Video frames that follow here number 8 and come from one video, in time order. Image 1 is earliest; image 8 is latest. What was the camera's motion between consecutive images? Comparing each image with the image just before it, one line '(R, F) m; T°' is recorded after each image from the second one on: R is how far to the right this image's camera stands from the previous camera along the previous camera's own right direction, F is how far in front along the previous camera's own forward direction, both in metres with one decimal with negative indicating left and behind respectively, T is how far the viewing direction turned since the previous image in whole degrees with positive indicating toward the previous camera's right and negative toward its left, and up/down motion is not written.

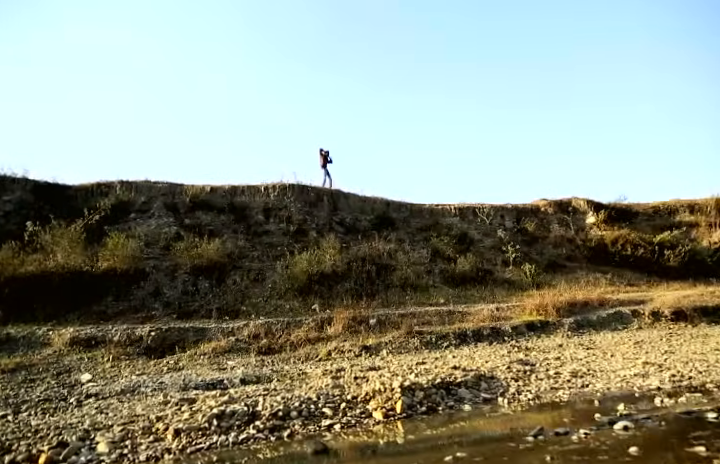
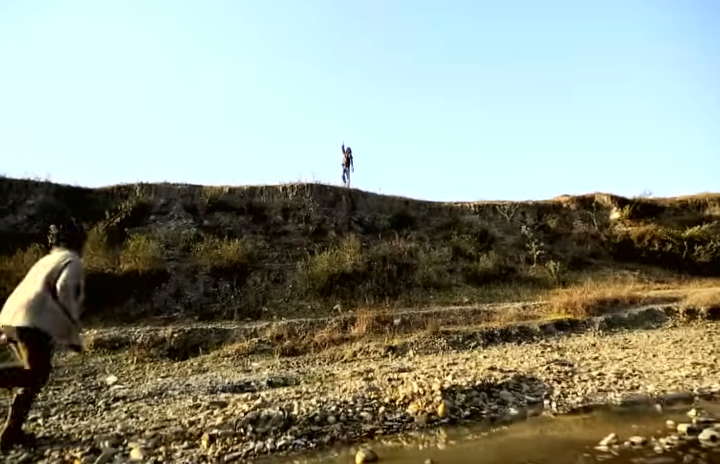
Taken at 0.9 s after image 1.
(-0.2, +0.2) m; -2°
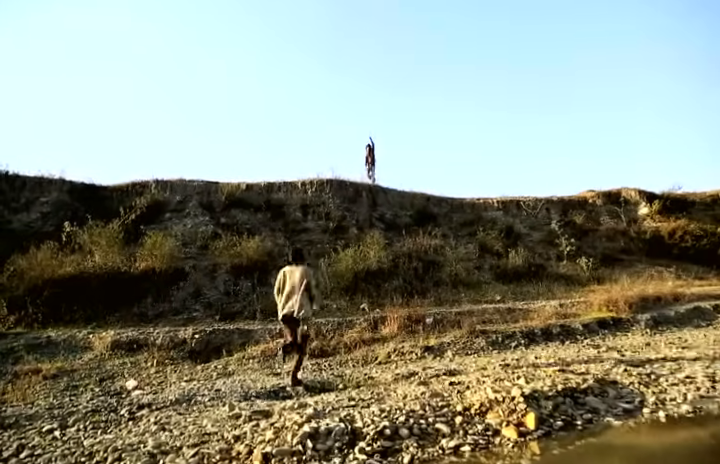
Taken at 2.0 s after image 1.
(-0.5, +0.7) m; -1°
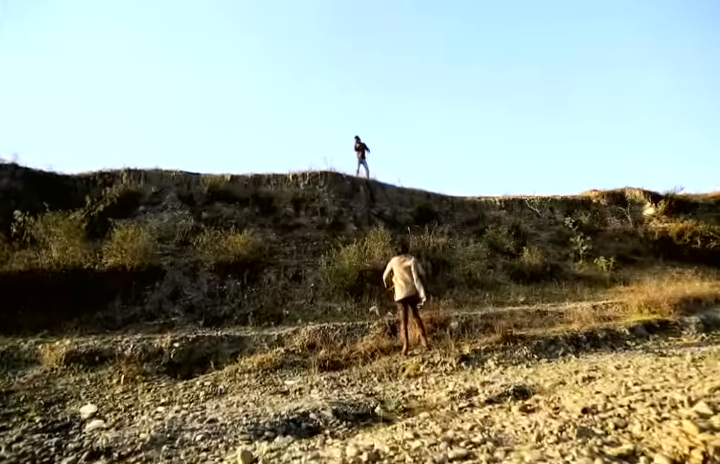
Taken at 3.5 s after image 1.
(-0.8, +1.9) m; +3°
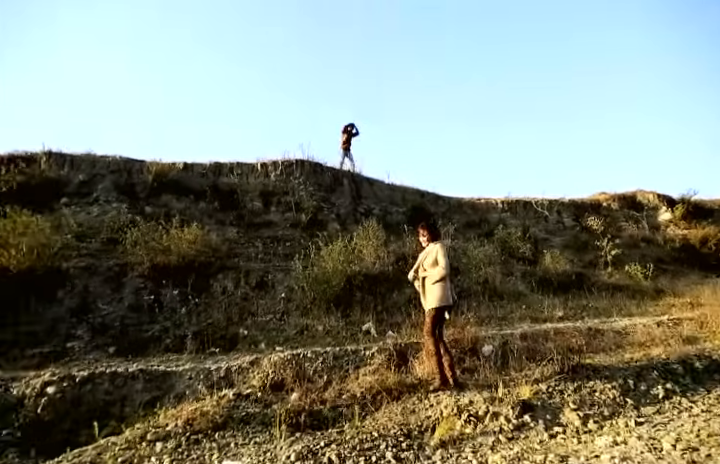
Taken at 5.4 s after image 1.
(-0.2, +3.2) m; +3°
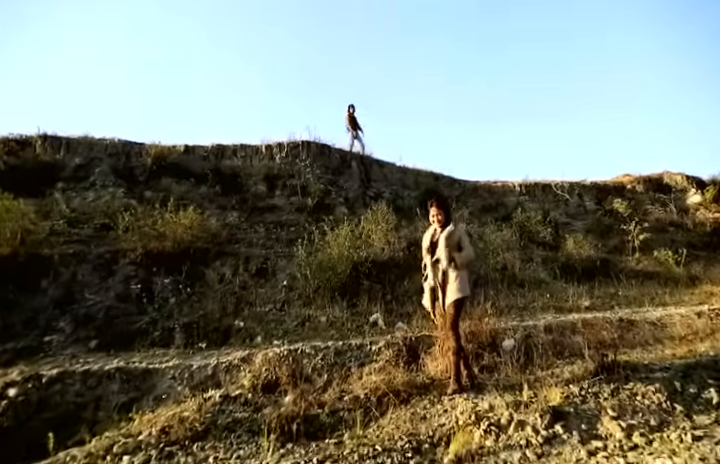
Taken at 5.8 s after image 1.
(+0.1, +0.7) m; -2°
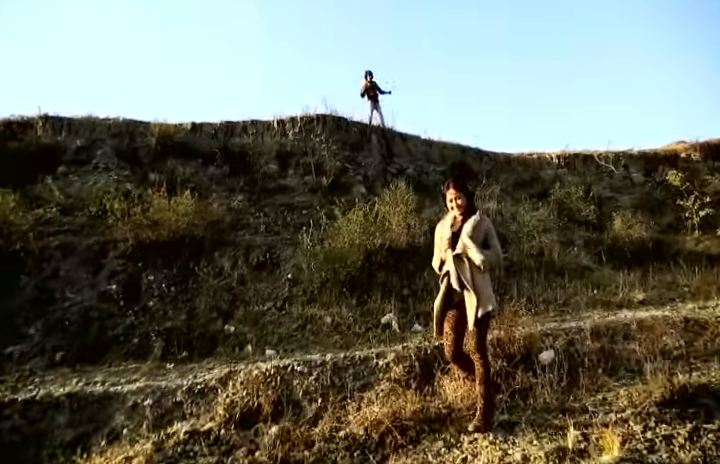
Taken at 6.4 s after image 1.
(+0.3, +1.1) m; -4°
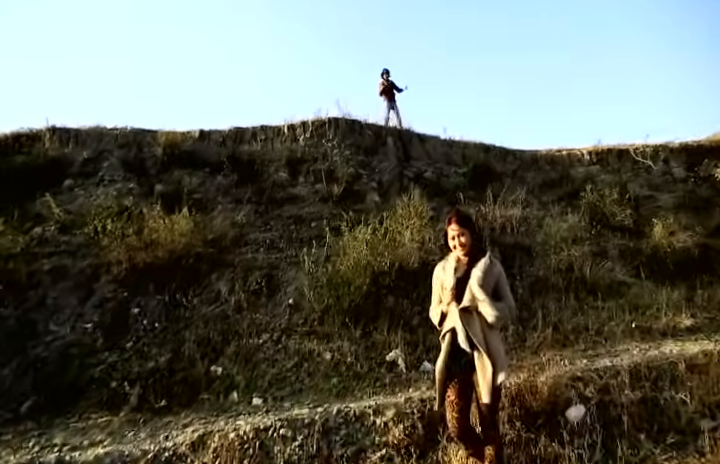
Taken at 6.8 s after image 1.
(+0.3, +0.7) m; -4°
